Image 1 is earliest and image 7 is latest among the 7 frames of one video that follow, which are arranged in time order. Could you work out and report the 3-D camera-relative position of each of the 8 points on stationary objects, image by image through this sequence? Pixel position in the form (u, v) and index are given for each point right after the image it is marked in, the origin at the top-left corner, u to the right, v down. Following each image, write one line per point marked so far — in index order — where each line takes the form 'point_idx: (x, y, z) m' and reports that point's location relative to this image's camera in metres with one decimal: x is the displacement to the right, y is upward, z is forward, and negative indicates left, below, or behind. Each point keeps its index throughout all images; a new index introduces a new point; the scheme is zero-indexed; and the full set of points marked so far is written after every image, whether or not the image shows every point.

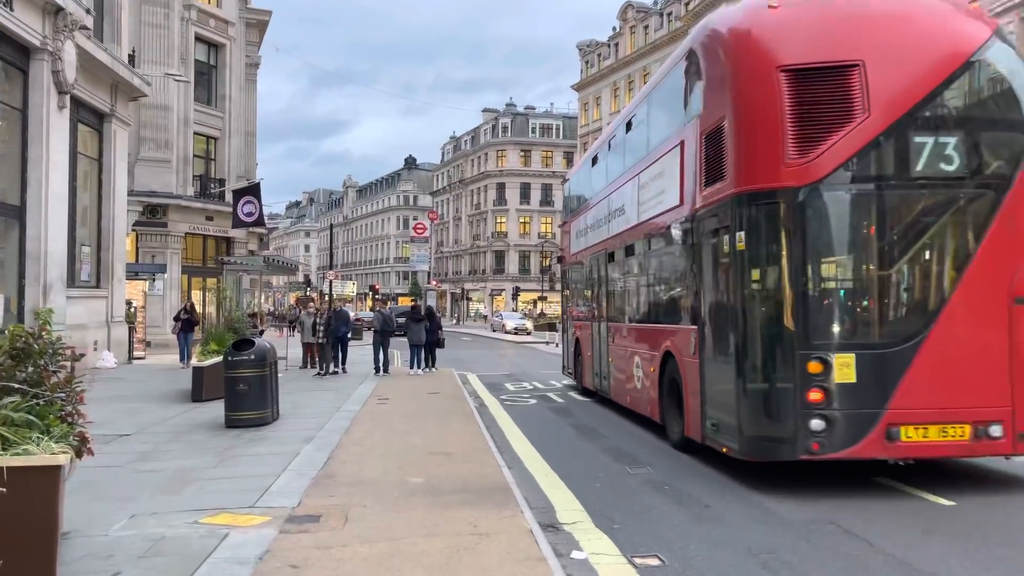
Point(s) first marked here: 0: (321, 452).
0: (-2.1, -1.8, +8.6) m
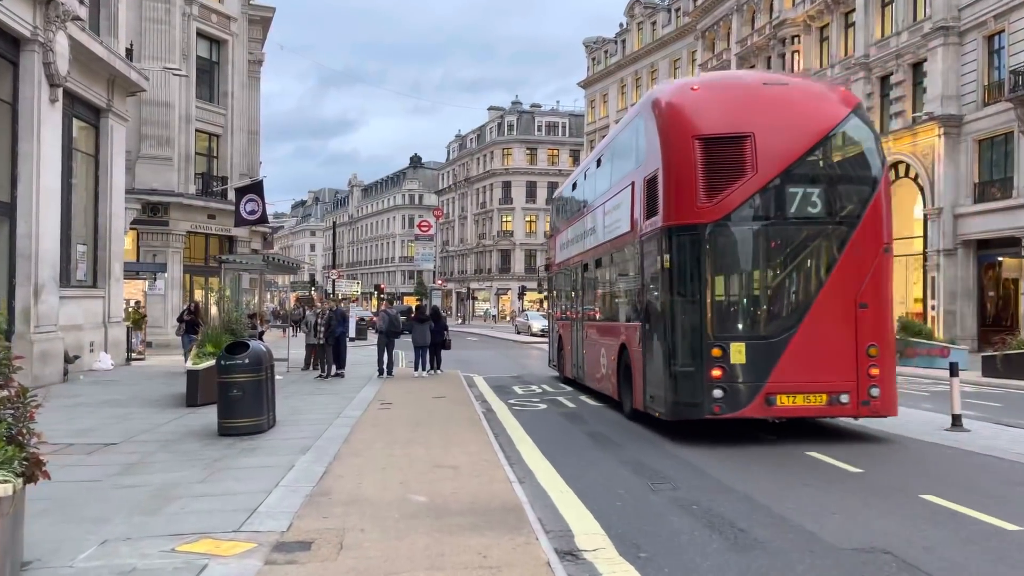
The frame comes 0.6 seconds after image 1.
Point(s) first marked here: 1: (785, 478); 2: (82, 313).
0: (-1.9, -1.8, +8.0) m
1: (+2.5, -1.7, +7.4) m
2: (-10.5, -0.6, +19.5) m
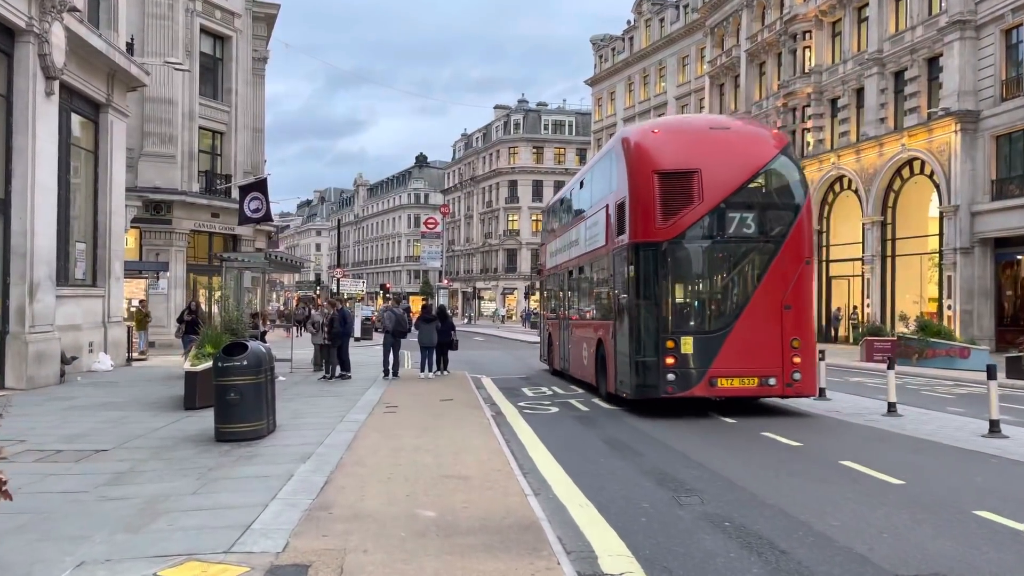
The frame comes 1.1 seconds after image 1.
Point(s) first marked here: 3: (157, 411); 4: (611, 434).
0: (-1.8, -1.7, +7.5) m
1: (+2.6, -1.7, +6.8) m
2: (-10.2, -0.6, +19.1) m
3: (-5.6, -1.9, +12.7) m
4: (+1.2, -1.8, +10.0) m
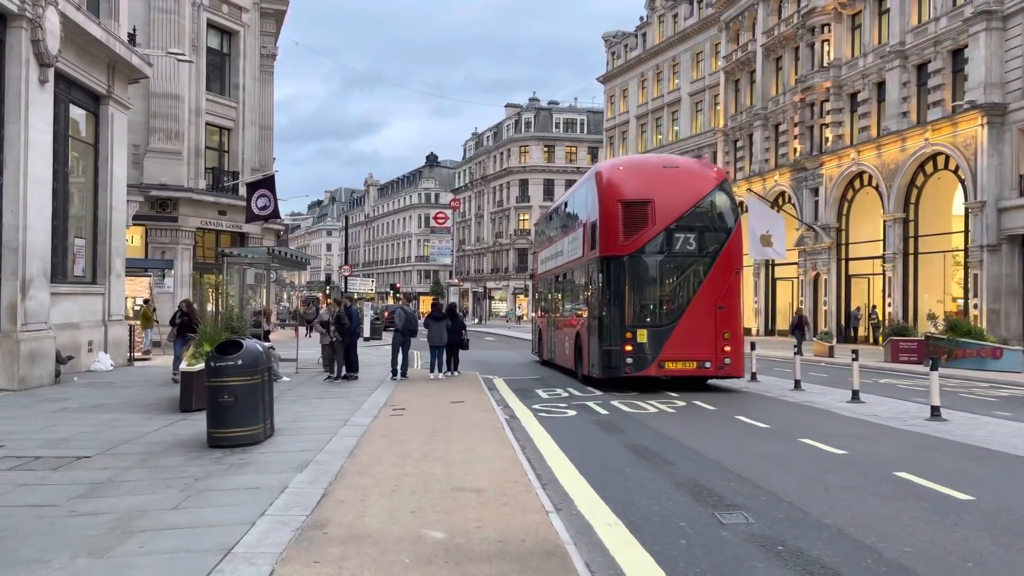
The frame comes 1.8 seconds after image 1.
0: (-1.7, -1.7, +6.8) m
1: (+2.8, -1.6, +6.0) m
2: (-9.9, -0.5, +18.4) m
3: (-5.4, -1.9, +12.0) m
4: (+1.4, -1.8, +9.3) m
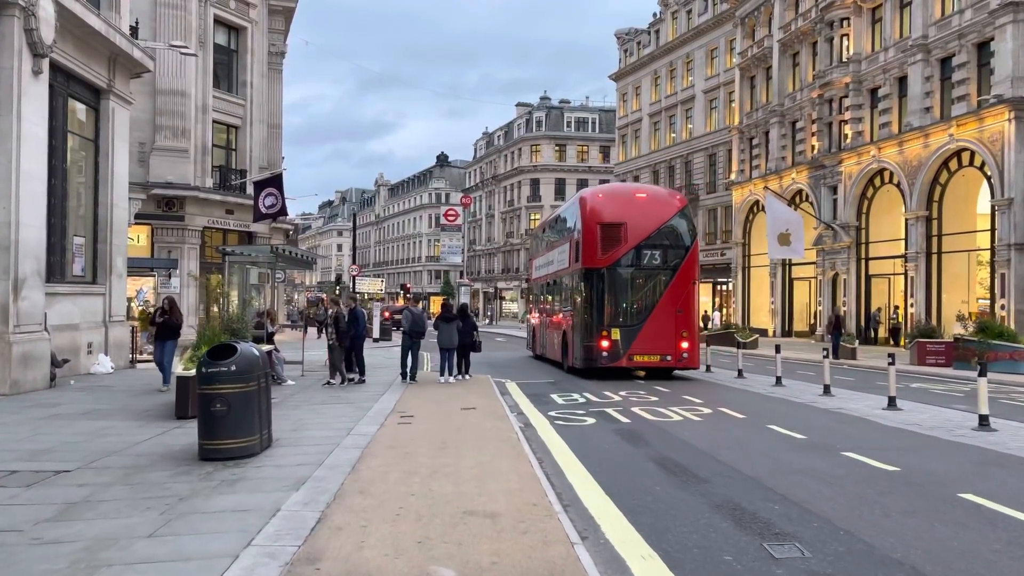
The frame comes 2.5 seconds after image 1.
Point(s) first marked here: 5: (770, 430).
0: (-1.5, -1.7, +6.1) m
1: (+2.9, -1.6, +5.3) m
2: (-9.6, -0.5, +17.8) m
3: (-5.2, -1.9, +11.4) m
4: (+1.6, -1.8, +8.5) m
5: (+3.2, -1.8, +10.0) m
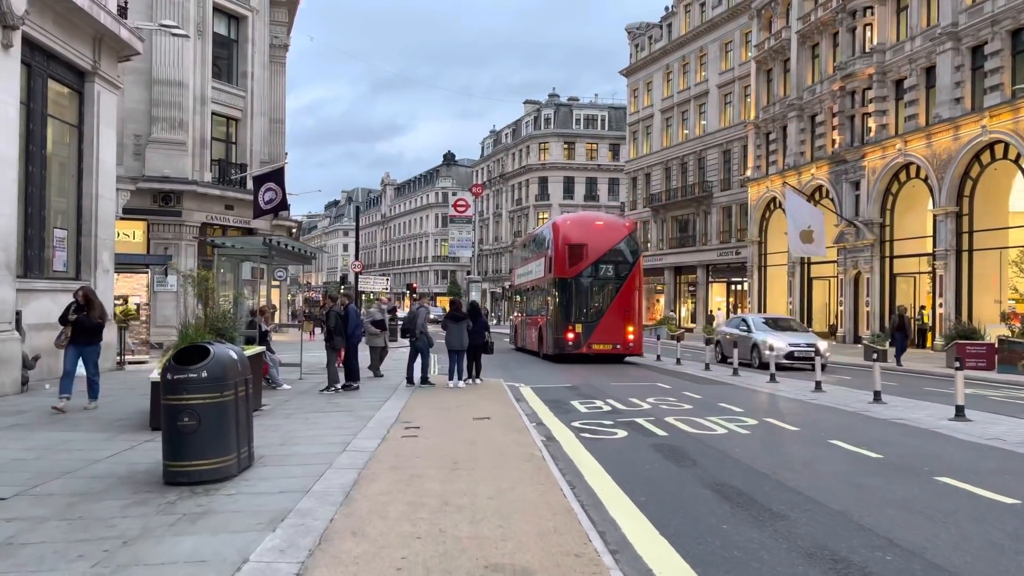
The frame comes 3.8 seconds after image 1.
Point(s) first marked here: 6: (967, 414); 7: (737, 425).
0: (-1.3, -1.6, +4.7) m
1: (+3.1, -1.6, +3.9) m
2: (-9.4, -0.4, +16.5) m
3: (-5.0, -1.8, +10.0) m
4: (+1.8, -1.7, +7.1) m
5: (+3.5, -1.7, +8.6) m
6: (+6.5, -1.8, +11.5) m
7: (+2.9, -1.8, +10.4) m
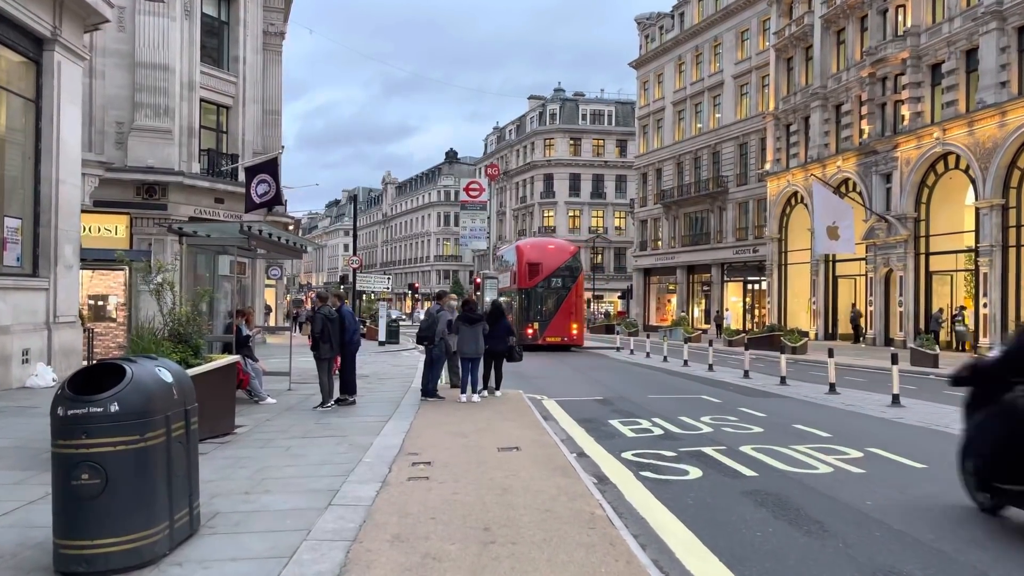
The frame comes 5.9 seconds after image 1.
0: (-1.0, -1.5, +2.4) m
1: (+3.5, -1.5, +1.6) m
2: (-9.0, -0.4, +14.3) m
3: (-4.6, -1.7, +7.8) m
4: (+2.2, -1.6, +4.8) m
5: (+3.8, -1.6, +6.3) m
6: (+6.9, -1.7, +9.2) m
7: (+3.3, -1.7, +8.1) m
